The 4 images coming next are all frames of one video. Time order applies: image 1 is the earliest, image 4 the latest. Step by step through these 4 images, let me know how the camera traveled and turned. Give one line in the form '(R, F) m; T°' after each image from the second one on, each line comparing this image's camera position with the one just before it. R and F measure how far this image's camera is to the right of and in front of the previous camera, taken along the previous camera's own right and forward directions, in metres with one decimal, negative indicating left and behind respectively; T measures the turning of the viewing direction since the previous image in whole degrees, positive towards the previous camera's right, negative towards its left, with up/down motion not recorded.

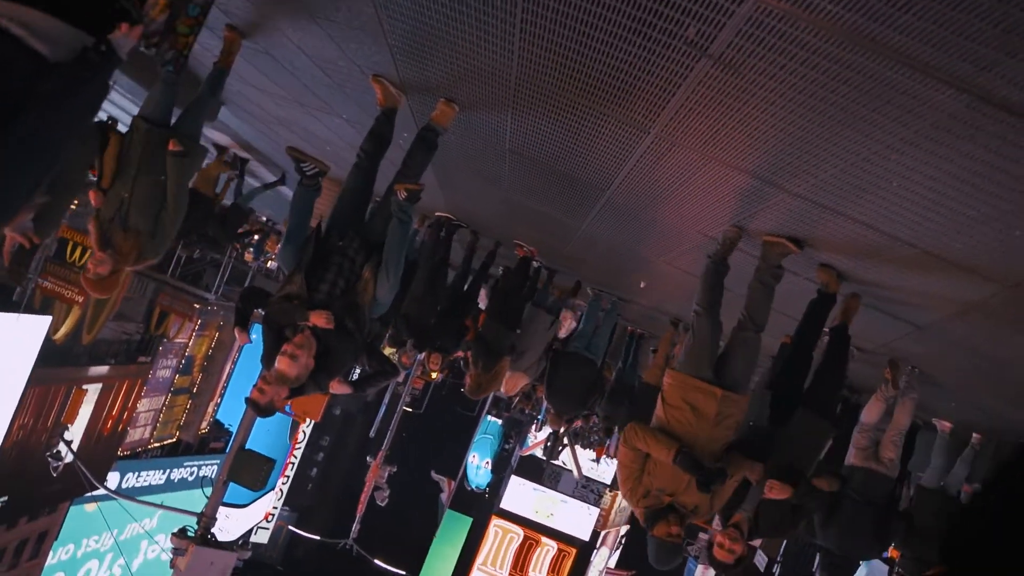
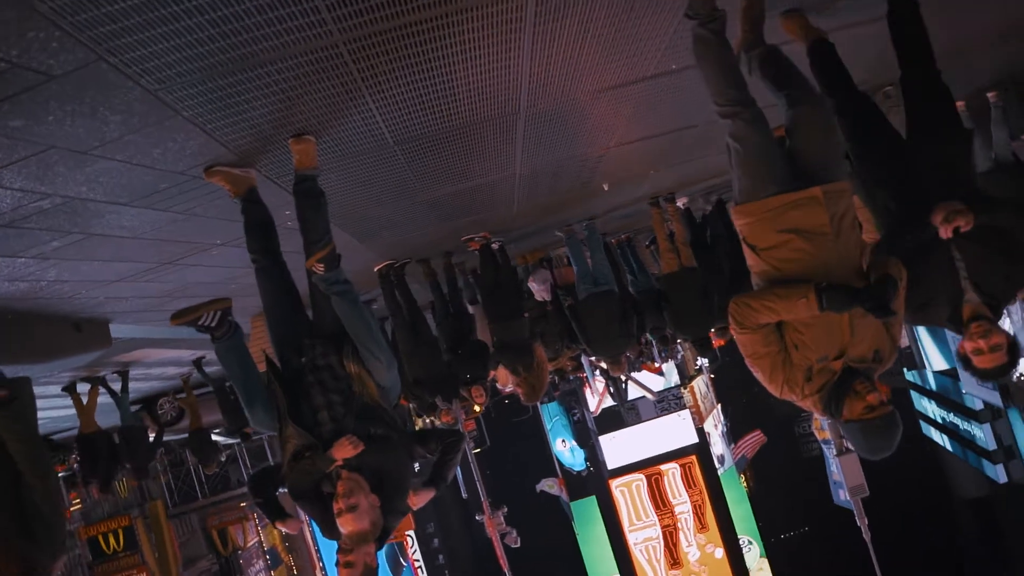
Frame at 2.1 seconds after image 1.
(-0.1, +0.8) m; +1°
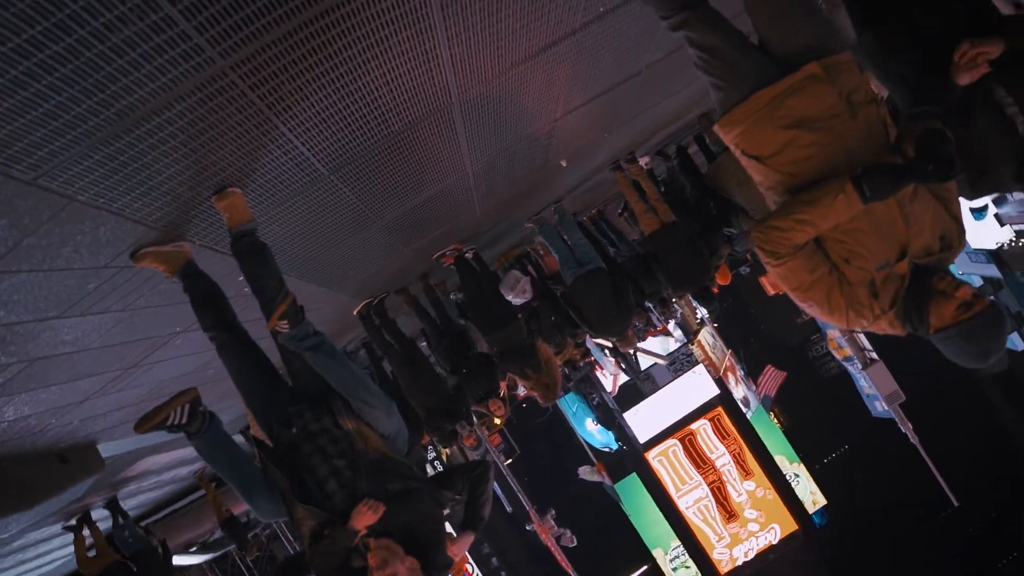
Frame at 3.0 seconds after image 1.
(0.0, +0.3) m; +1°
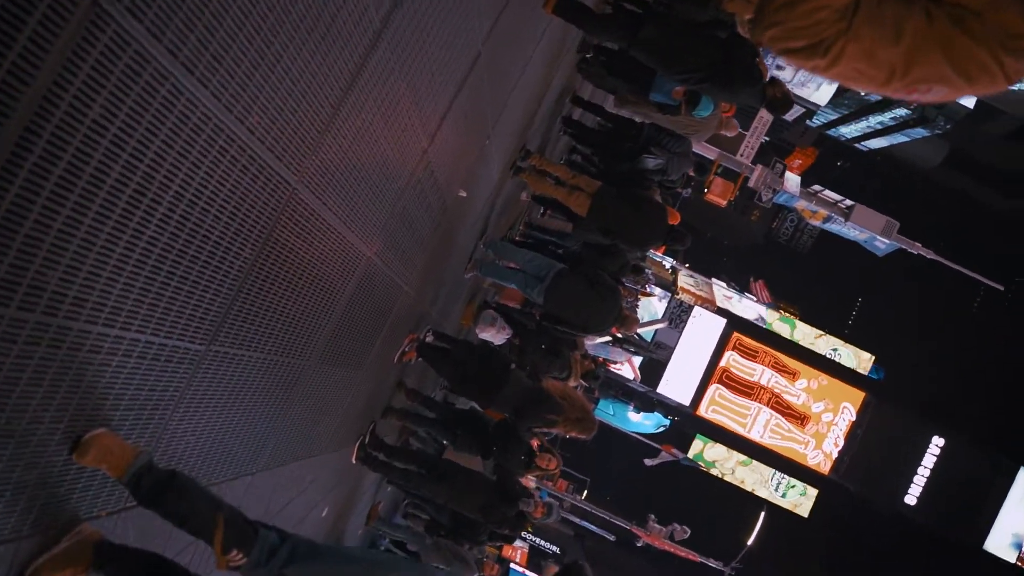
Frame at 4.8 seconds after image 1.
(0.0, +0.7) m; +2°
